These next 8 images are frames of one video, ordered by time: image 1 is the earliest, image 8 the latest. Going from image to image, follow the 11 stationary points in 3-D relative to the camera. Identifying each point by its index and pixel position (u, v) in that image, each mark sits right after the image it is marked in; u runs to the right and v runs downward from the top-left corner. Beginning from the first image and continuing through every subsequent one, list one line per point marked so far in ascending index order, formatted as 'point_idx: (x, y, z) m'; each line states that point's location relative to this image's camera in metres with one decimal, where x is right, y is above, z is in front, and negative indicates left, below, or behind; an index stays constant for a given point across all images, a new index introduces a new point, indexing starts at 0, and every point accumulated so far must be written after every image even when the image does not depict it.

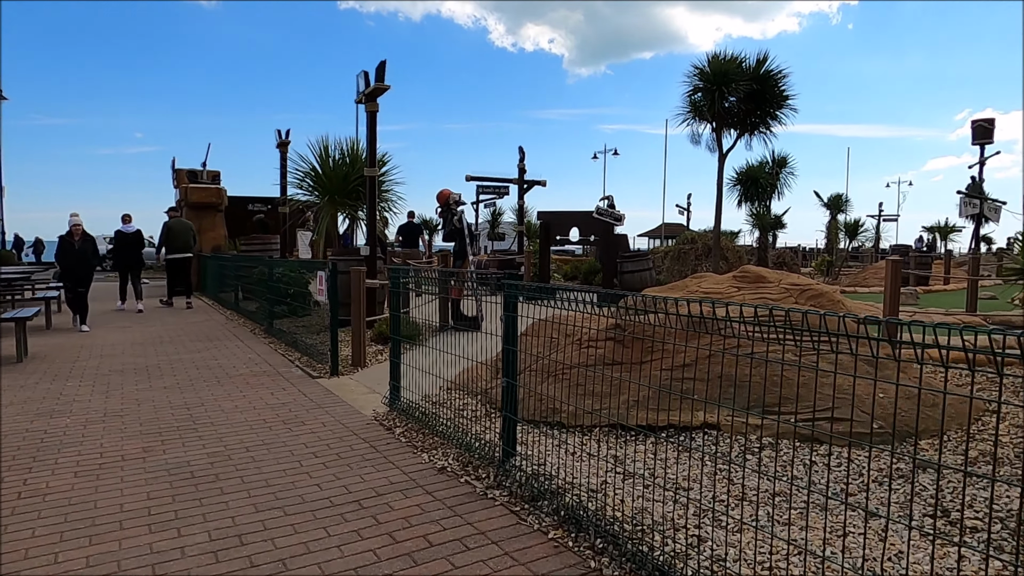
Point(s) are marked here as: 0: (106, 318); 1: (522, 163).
0: (-7.4, -0.6, +12.1) m
1: (+0.2, +3.2, +16.7) m
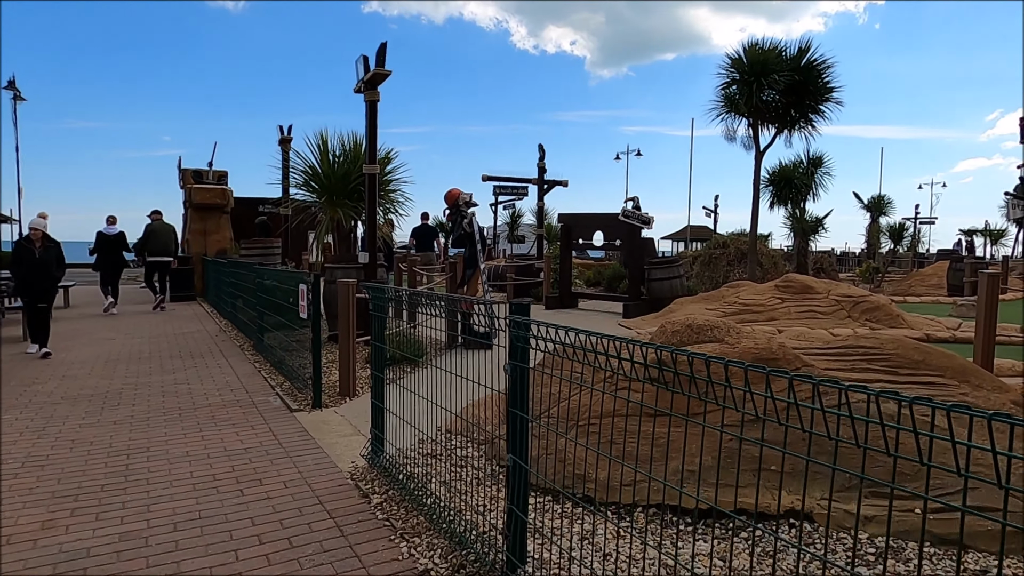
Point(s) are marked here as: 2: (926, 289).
0: (-7.1, -0.7, +11.2) m
1: (+0.7, +3.0, +15.7) m
2: (+10.8, 0.0, +17.2) m
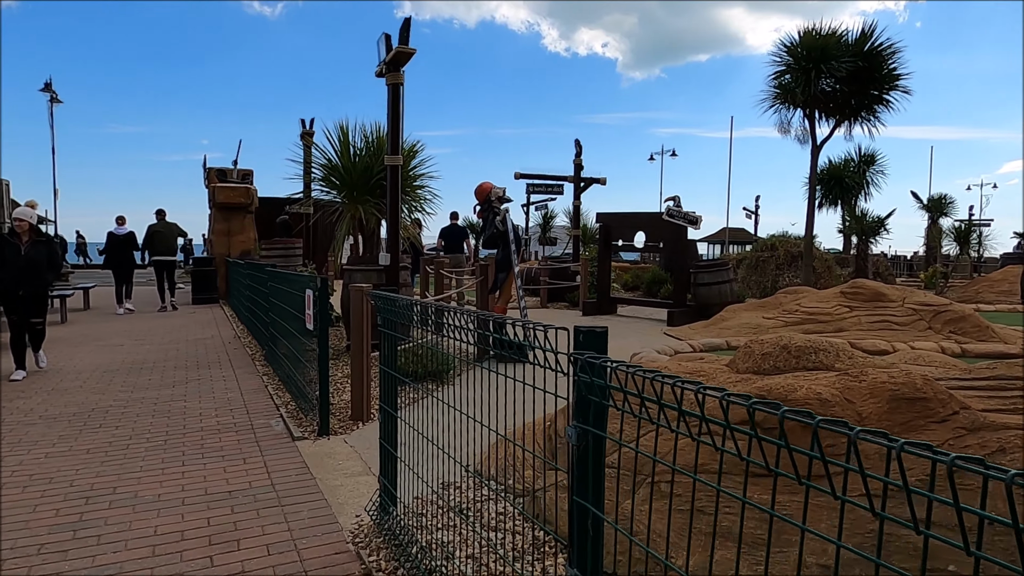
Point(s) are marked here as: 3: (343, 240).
0: (-6.5, -0.7, +10.6) m
1: (+1.5, +2.9, +14.7) m
2: (+11.6, -0.2, +15.8) m
3: (-2.3, +0.7, +9.0) m
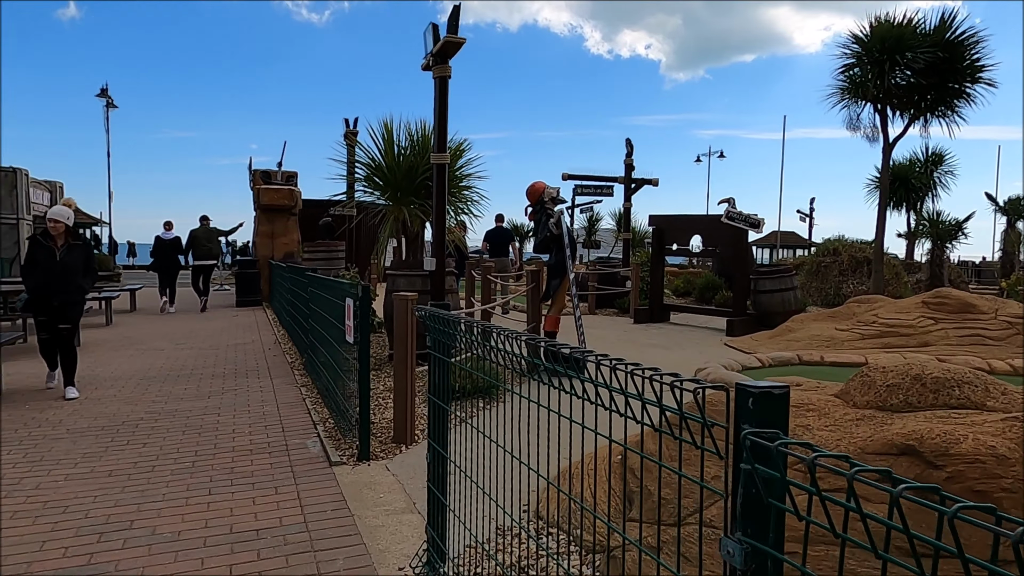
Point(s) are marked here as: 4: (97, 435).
0: (-5.8, -0.8, +10.5) m
1: (+2.5, +2.8, +14.1) m
2: (+12.6, -0.4, +14.6) m
3: (-1.6, +0.6, +8.6) m
4: (-3.1, -1.1, +4.9) m
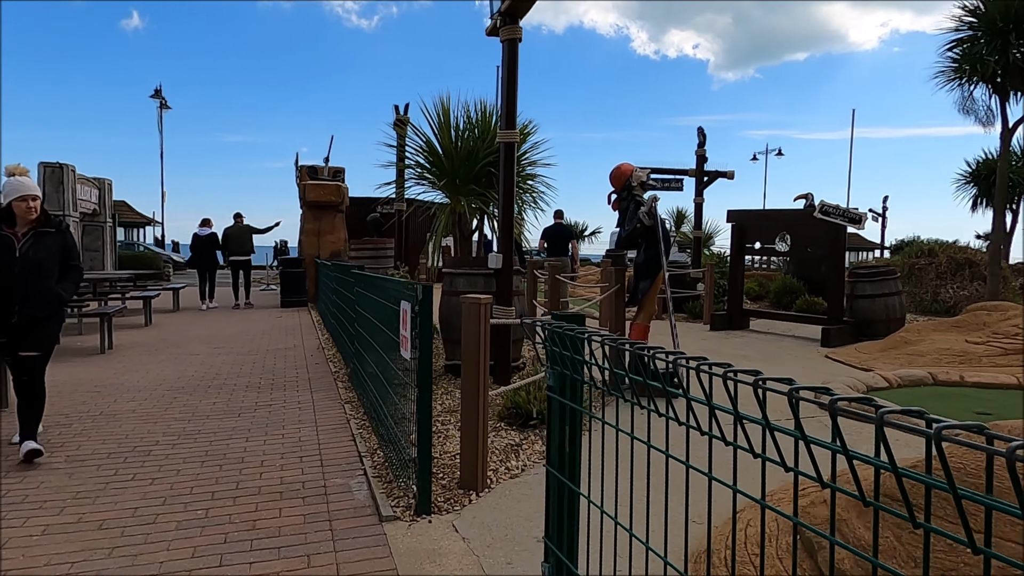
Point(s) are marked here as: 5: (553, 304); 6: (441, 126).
0: (-4.8, -0.7, +9.8) m
1: (+3.7, +2.7, +12.8) m
2: (+13.8, -0.5, +12.6) m
3: (-0.8, +0.6, +7.6) m
4: (-2.5, -1.1, +4.0) m
5: (+0.5, -0.2, +7.6) m
6: (-0.8, +1.8, +7.5) m
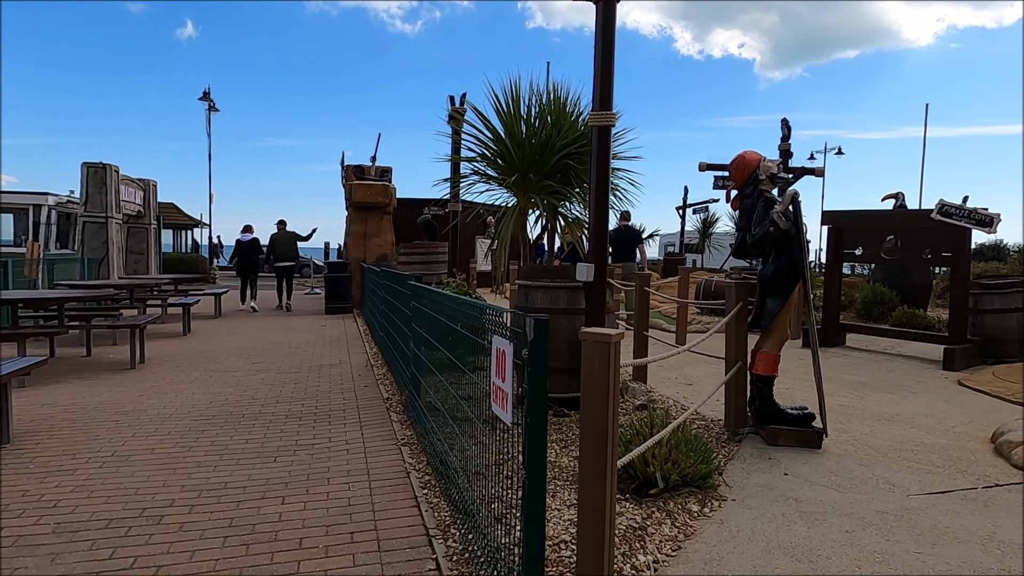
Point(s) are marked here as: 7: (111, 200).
0: (-3.9, -0.9, +9.0) m
1: (+4.8, +2.5, +11.5) m
2: (+14.8, -0.8, +10.7) m
3: (0.0, +0.4, +6.6) m
4: (-2.0, -1.2, +3.1) m
5: (+1.2, -0.3, +6.5) m
6: (0.0, +1.7, +6.4) m
7: (-9.2, +2.0, +15.2) m
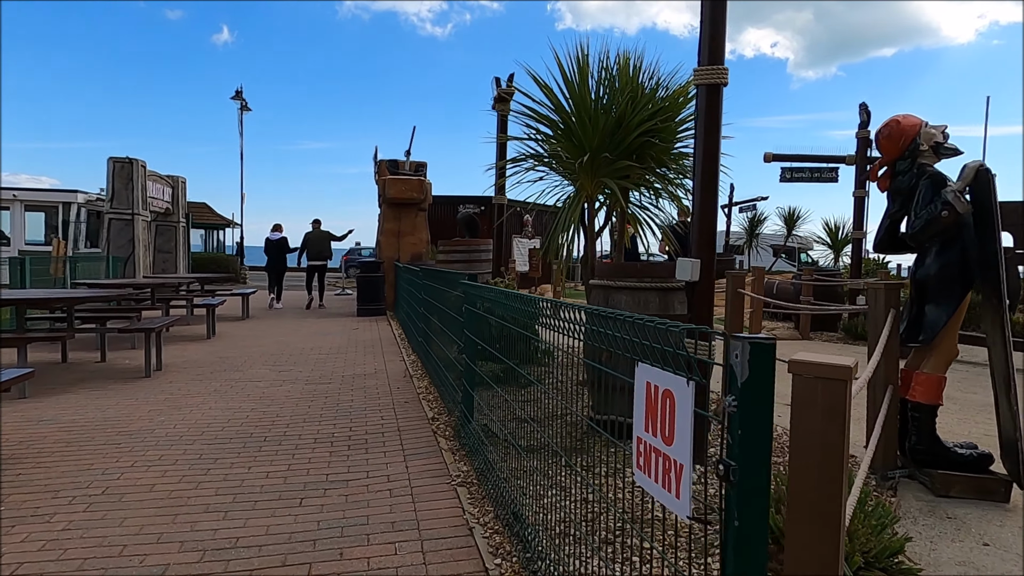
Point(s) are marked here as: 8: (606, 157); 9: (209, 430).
0: (-3.3, -0.9, +8.2) m
1: (+5.6, +2.5, +10.4) m
2: (+15.6, -0.9, +9.1) m
3: (+0.5, +0.4, +5.6) m
4: (-1.6, -1.2, +2.3) m
5: (+1.8, -0.3, +5.5) m
6: (+0.5, +1.7, +5.5) m
7: (-8.3, +2.0, +14.6) m
8: (+0.7, +1.0, +5.5) m
9: (-2.2, -1.0, +4.9) m
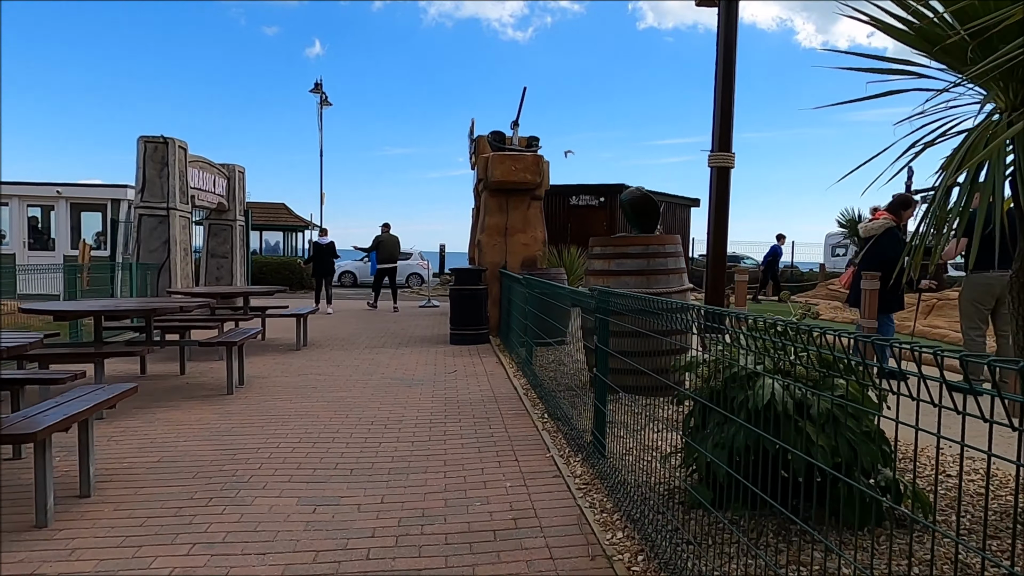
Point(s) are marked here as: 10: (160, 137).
0: (-1.6, -1.1, +4.4) m
1: (+7.4, +2.2, +5.6) m
2: (+17.2, -1.2, +3.1) m
3: (+1.8, +0.2, +1.5) m
4: (-0.6, -1.4, -1.7) m
5: (+3.1, -0.6, +1.1) m
6: (+1.8, +1.4, +1.3) m
7: (-5.8, +1.8, +11.4) m
8: (+2.0, +0.8, +1.3) m
9: (-1.0, -1.3, +1.0) m
10: (-6.0, +2.6, +11.3) m
